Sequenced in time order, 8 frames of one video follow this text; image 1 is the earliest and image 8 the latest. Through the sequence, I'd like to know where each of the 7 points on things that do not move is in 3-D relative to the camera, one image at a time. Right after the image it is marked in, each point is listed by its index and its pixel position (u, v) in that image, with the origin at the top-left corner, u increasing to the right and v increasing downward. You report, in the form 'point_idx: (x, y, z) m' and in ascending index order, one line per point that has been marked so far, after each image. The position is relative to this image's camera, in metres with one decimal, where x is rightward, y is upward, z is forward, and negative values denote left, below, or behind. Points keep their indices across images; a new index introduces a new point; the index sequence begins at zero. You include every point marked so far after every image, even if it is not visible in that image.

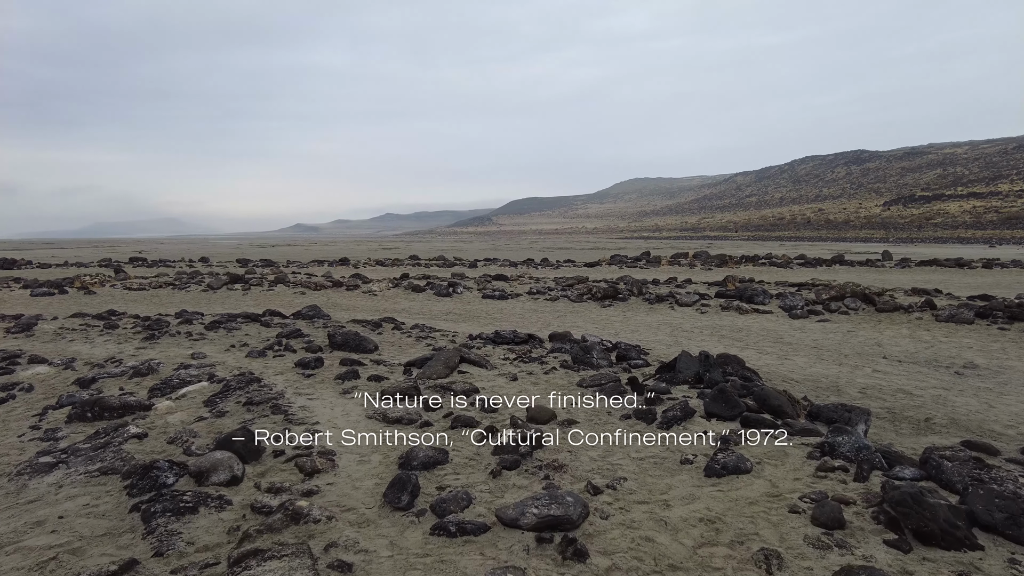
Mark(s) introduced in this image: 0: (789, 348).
0: (+5.5, -1.2, +12.9) m
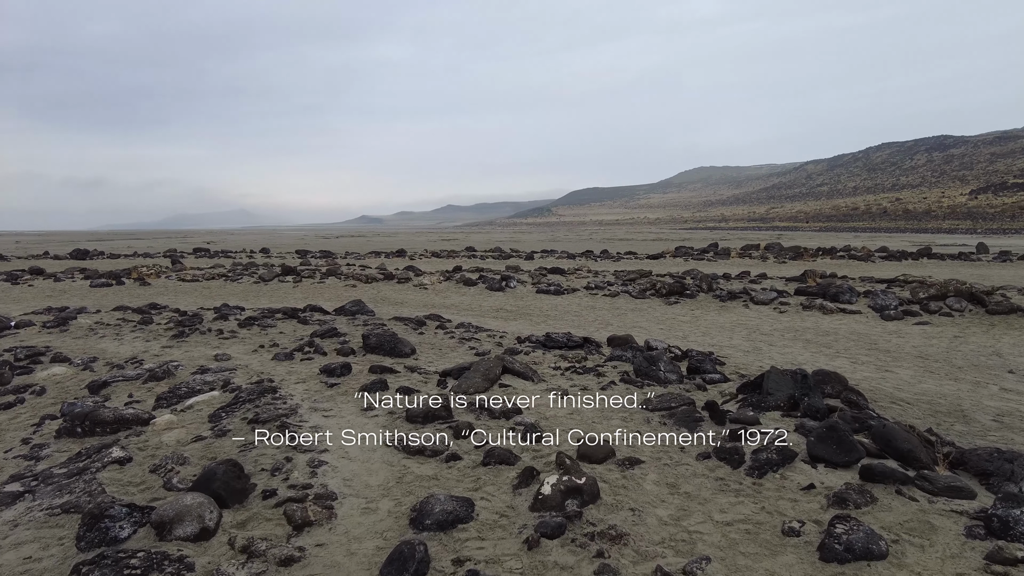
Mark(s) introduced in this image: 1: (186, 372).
0: (+6.5, -1.2, +11.1) m
1: (-4.4, -1.2, +8.7) m
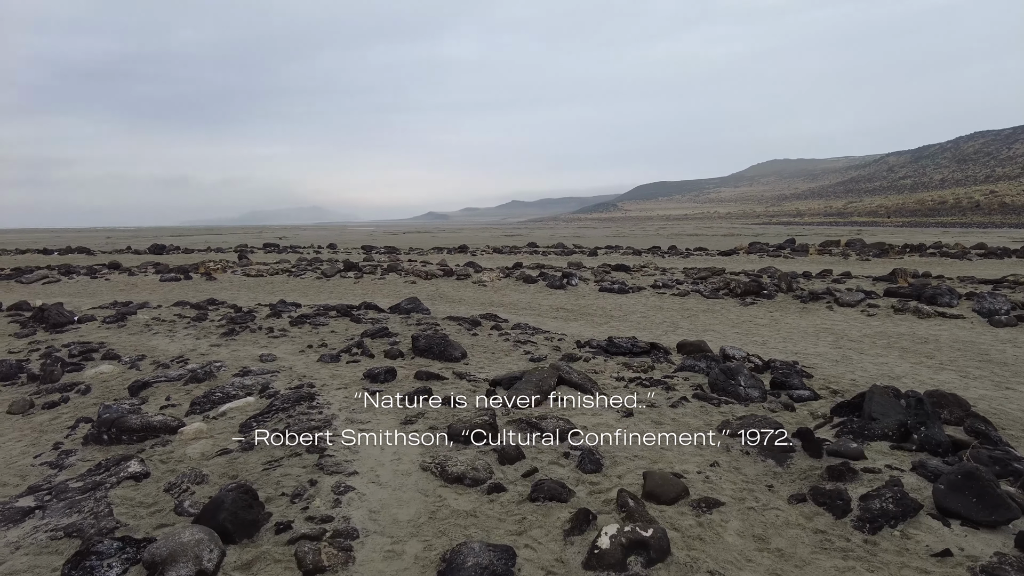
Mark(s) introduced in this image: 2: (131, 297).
0: (+7.4, -1.2, +9.6) m
1: (-3.7, -1.1, +8.3) m
2: (-10.5, -0.3, +17.8) m
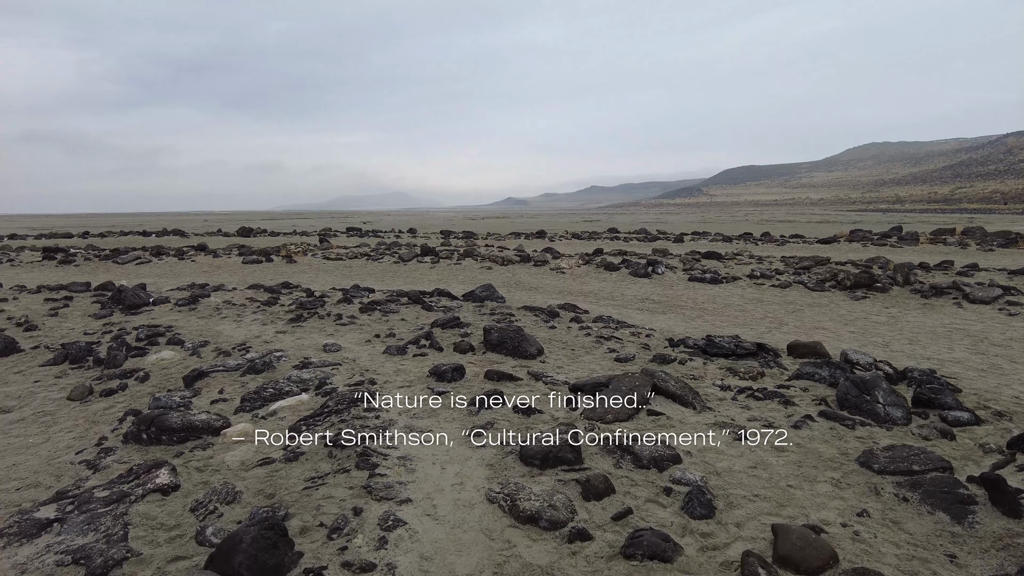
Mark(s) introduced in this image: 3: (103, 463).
0: (+8.5, -1.2, +7.7) m
1: (-2.7, -0.9, +7.8) m
2: (-8.3, +0.2, +18.0) m
3: (-3.3, -1.4, +5.1) m
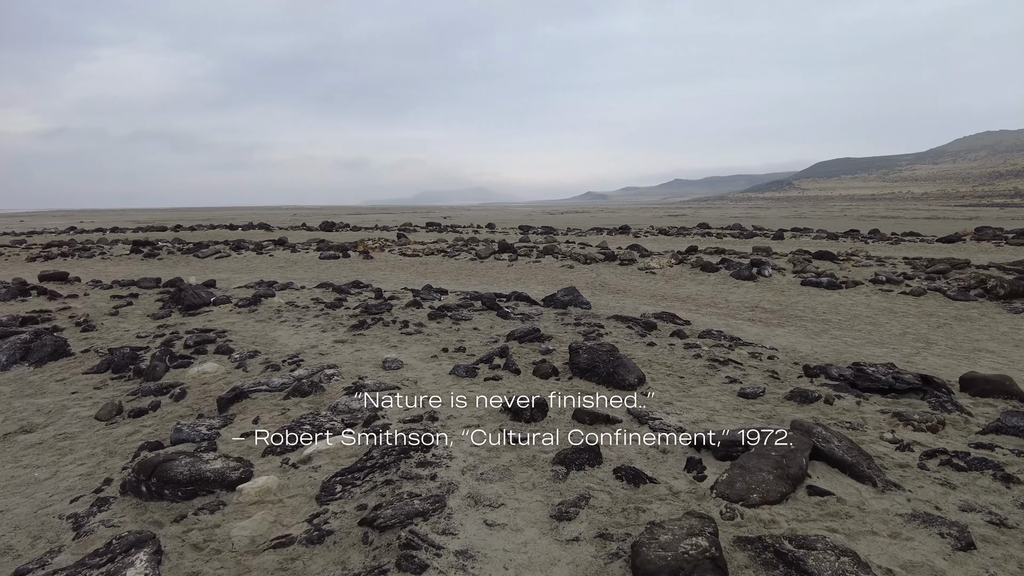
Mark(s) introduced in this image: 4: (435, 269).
0: (+9.3, -1.5, +5.2) m
1: (-1.8, -1.0, +6.6) m
2: (-6.1, +0.3, +17.4) m
3: (-2.7, -1.5, +4.0) m
4: (-2.3, +0.6, +19.2) m
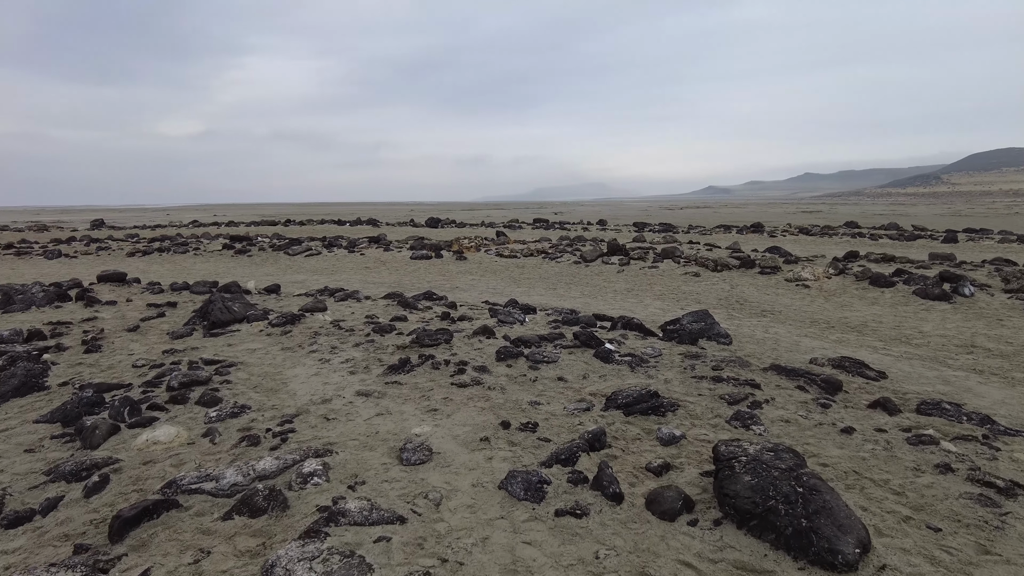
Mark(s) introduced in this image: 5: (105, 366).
0: (+9.4, -2.1, +0.7) m
1: (-1.2, -1.3, +3.9) m
2: (-3.5, +0.2, +15.3) m
3: (-2.5, -1.8, +1.6) m
4: (+0.5, +0.4, +16.4) m
5: (-4.8, -0.9, +7.5) m
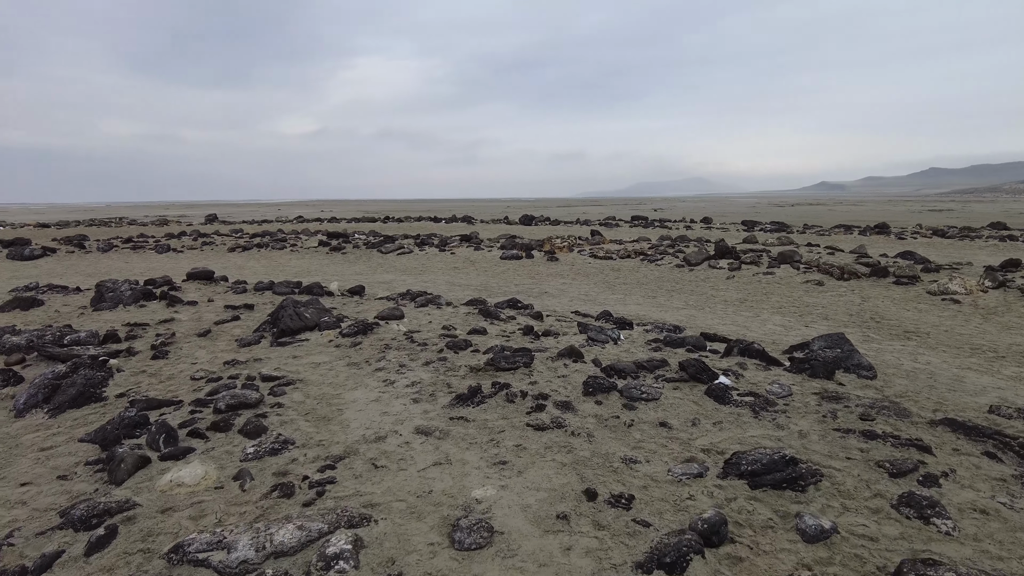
0: (+9.2, -2.5, -1.8) m
1: (-0.8, -1.5, +3.0) m
2: (-1.4, +0.1, +14.6) m
3: (-2.5, -1.9, +0.9) m
4: (+2.7, +0.2, +15.1) m
5: (-3.8, -1.0, +7.1) m
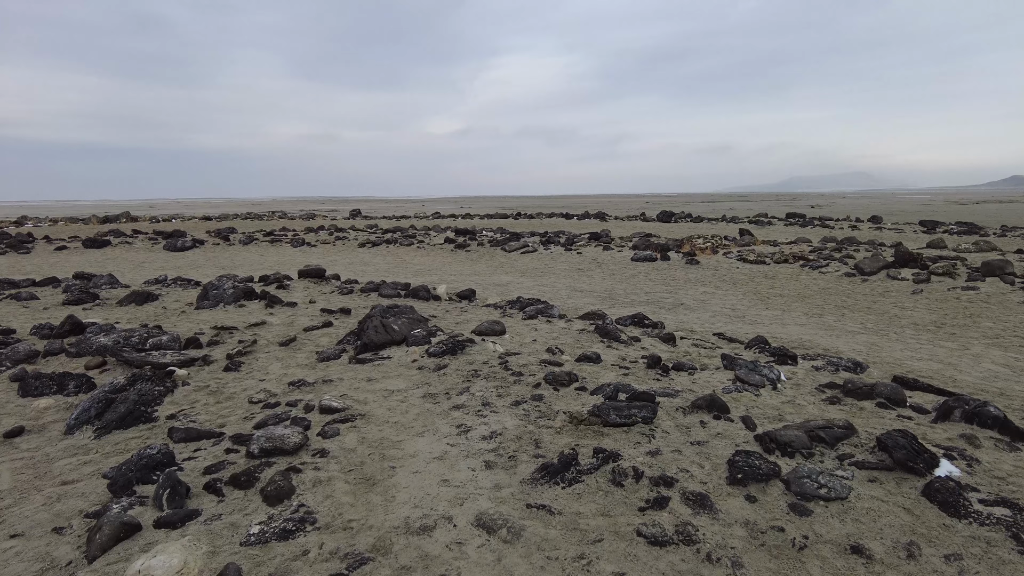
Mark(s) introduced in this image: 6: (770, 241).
0: (+8.0, -3.0, -5.2) m
1: (-0.7, -1.6, +1.6) m
2: (+1.2, 0.0, +13.0) m
3: (-2.8, -2.0, -0.1) m
4: (+5.4, 0.0, +12.6) m
5: (-2.8, -1.0, +6.2) m
6: (+8.0, +1.4, +20.0) m
